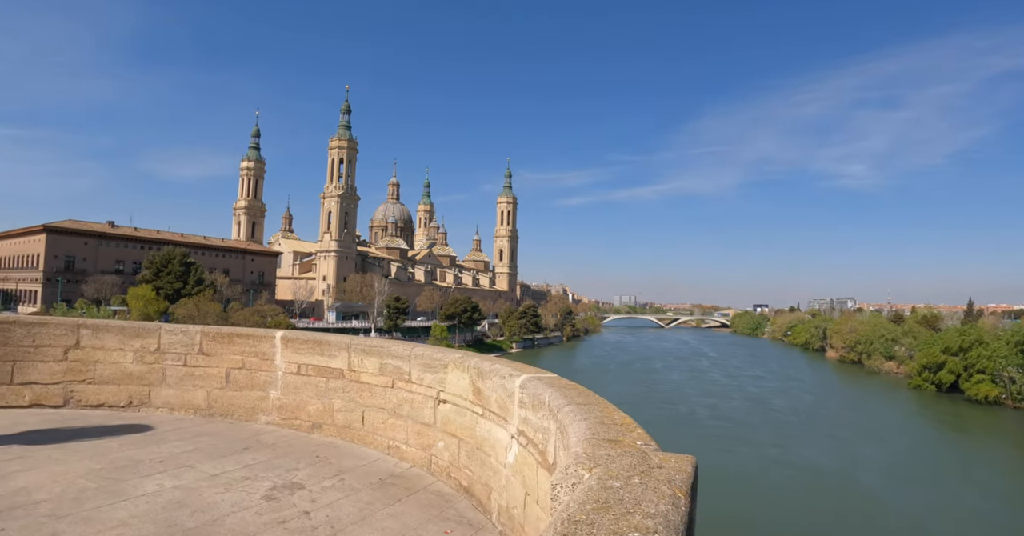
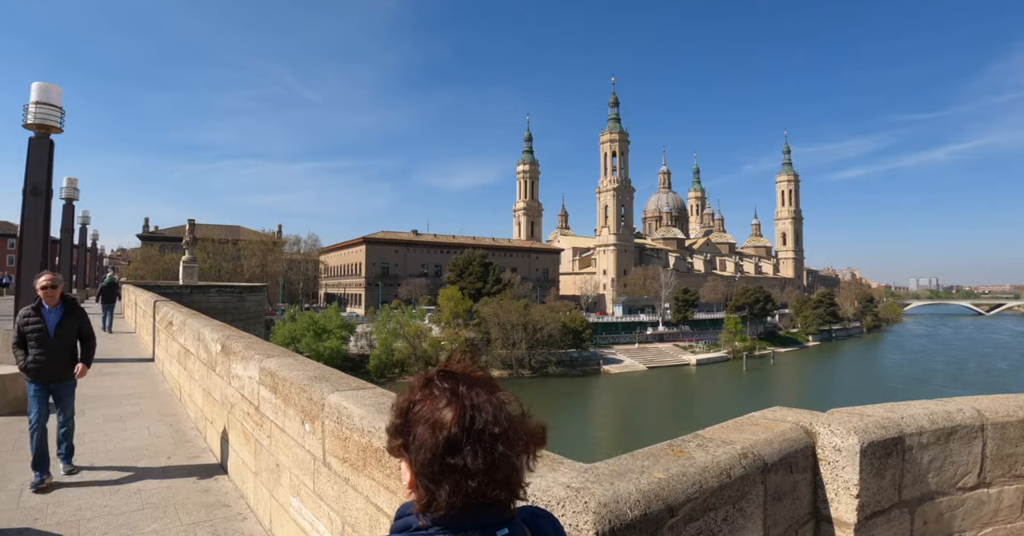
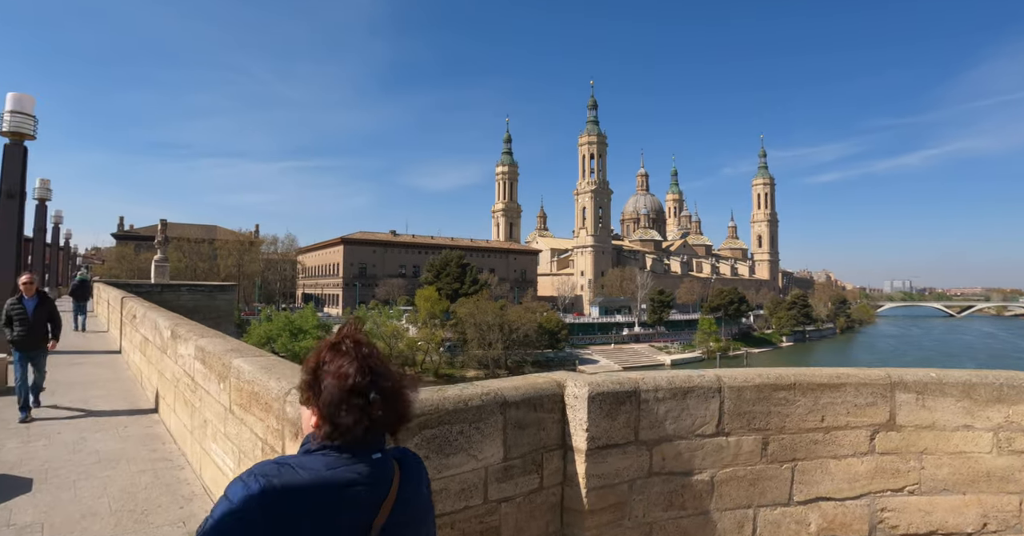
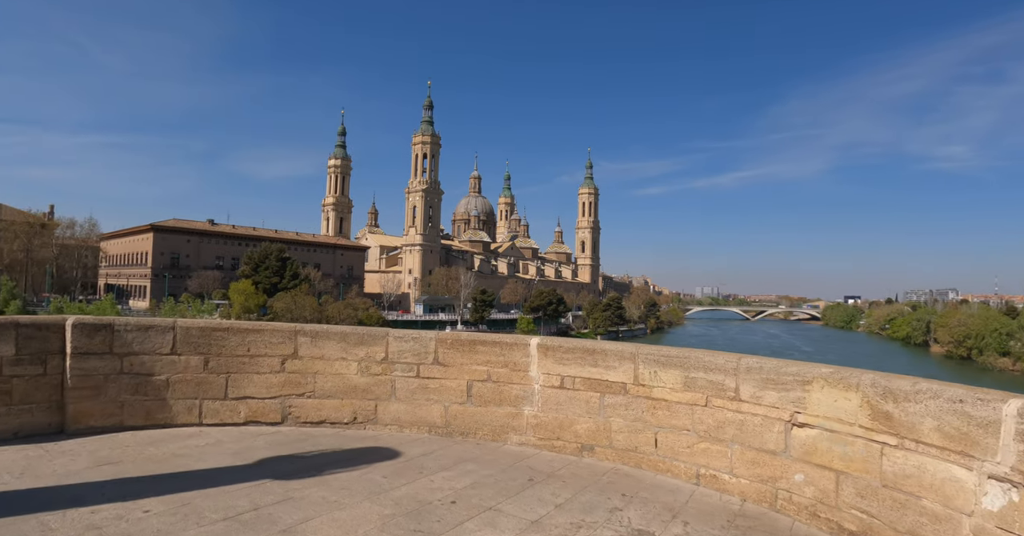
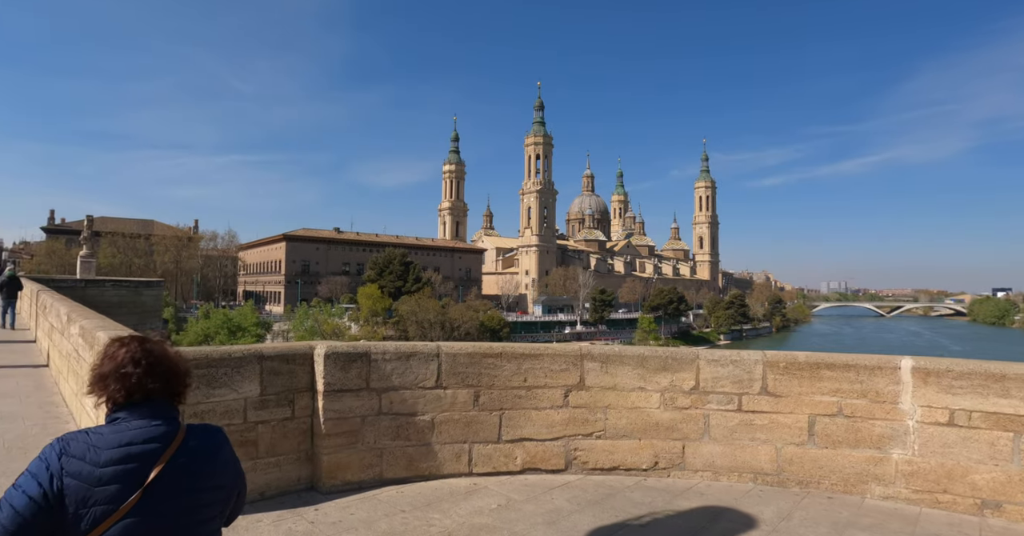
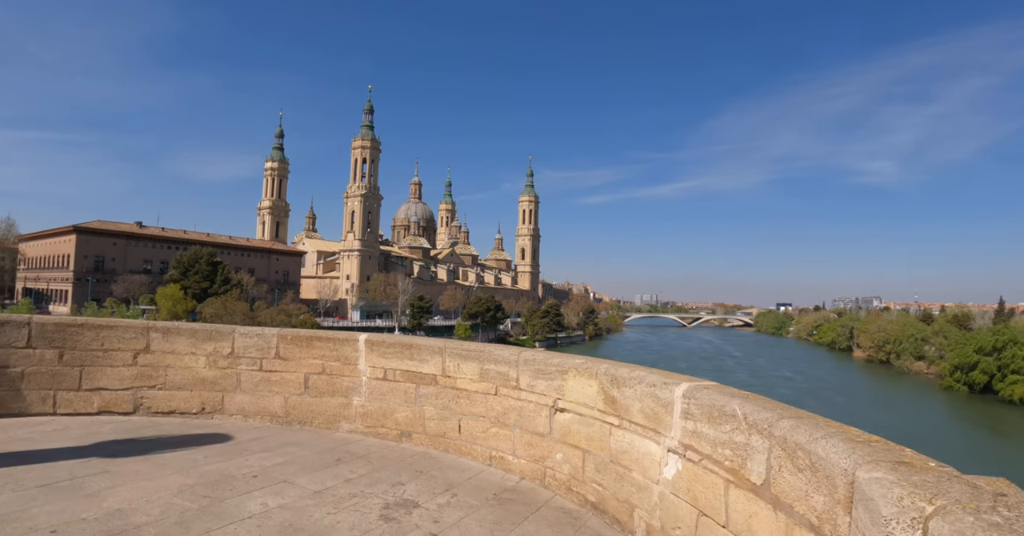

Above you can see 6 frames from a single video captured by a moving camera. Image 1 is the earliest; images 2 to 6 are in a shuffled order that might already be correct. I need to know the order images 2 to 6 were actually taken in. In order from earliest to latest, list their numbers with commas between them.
6, 4, 5, 3, 2
